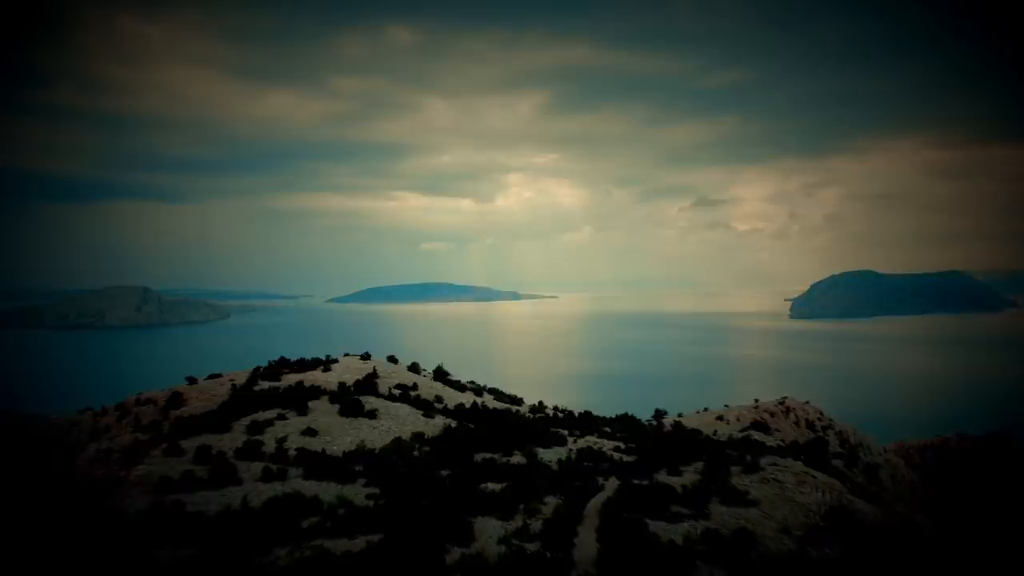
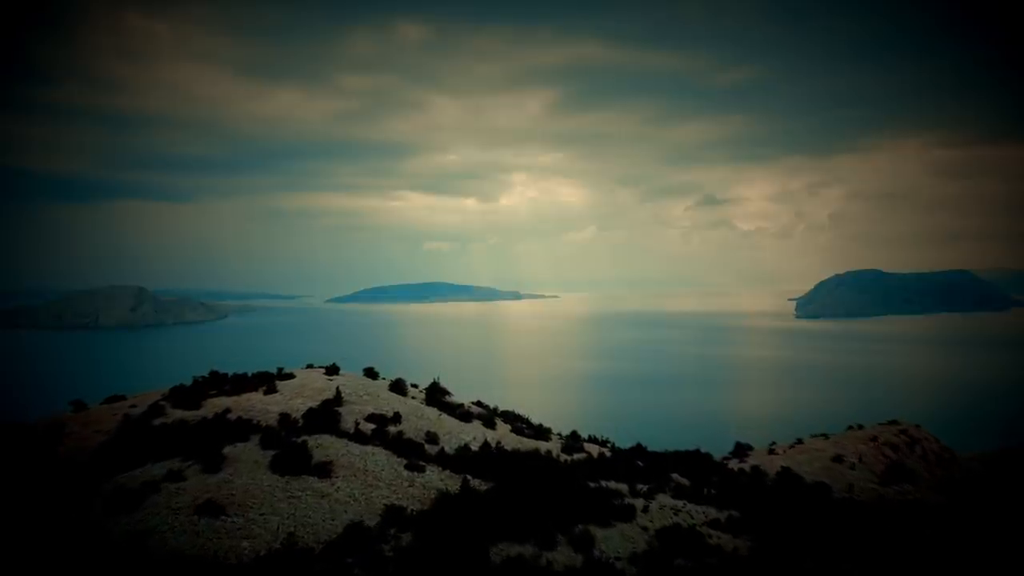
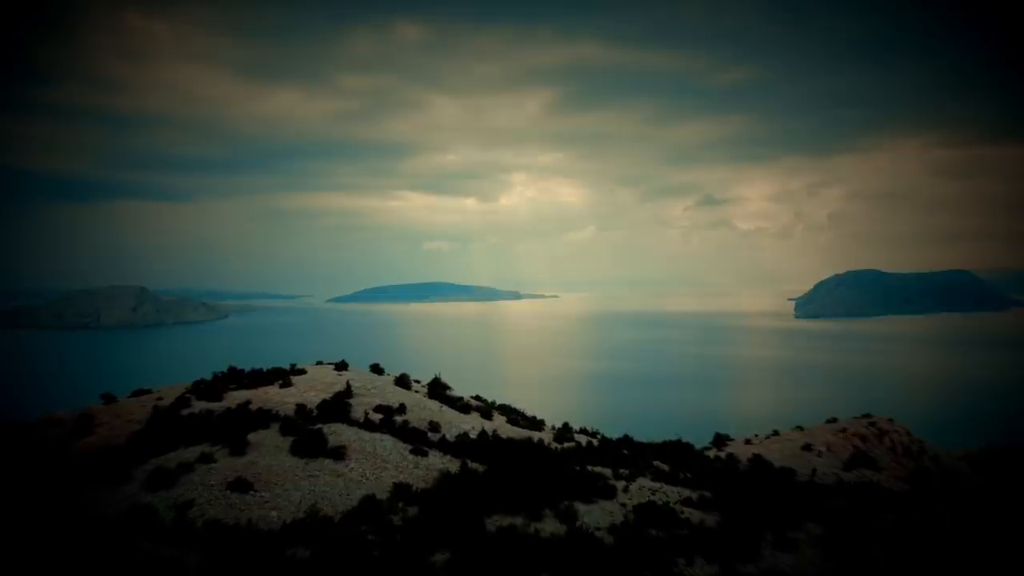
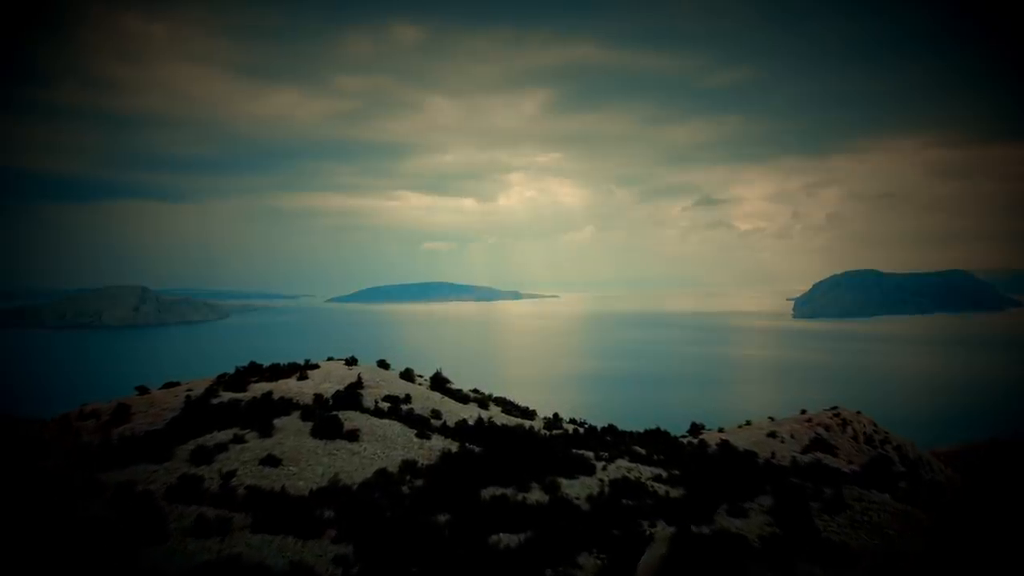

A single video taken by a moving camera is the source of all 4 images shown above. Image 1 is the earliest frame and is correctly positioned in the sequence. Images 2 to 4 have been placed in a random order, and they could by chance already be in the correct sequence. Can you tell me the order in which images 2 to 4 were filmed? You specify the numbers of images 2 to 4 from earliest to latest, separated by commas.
4, 3, 2
